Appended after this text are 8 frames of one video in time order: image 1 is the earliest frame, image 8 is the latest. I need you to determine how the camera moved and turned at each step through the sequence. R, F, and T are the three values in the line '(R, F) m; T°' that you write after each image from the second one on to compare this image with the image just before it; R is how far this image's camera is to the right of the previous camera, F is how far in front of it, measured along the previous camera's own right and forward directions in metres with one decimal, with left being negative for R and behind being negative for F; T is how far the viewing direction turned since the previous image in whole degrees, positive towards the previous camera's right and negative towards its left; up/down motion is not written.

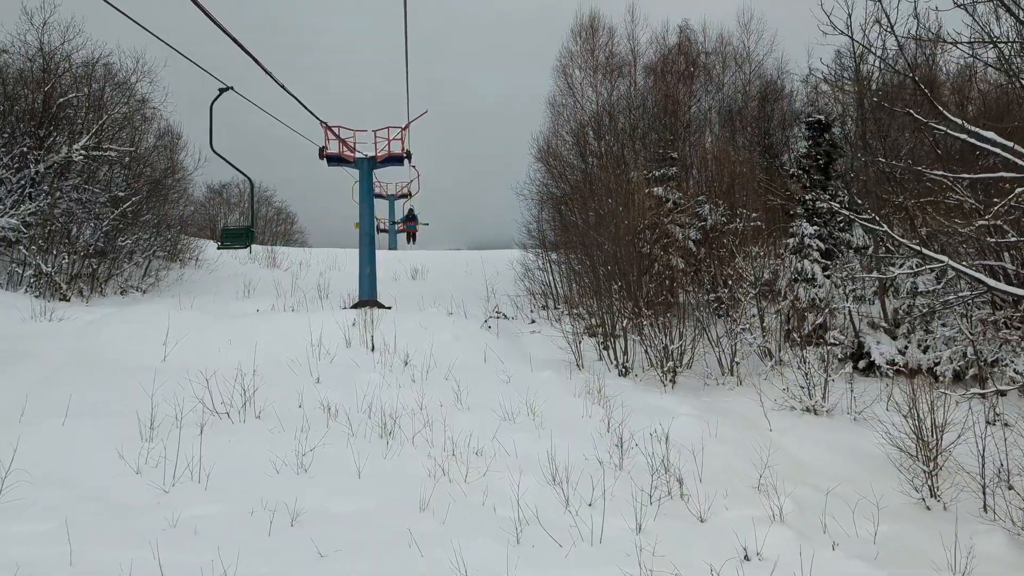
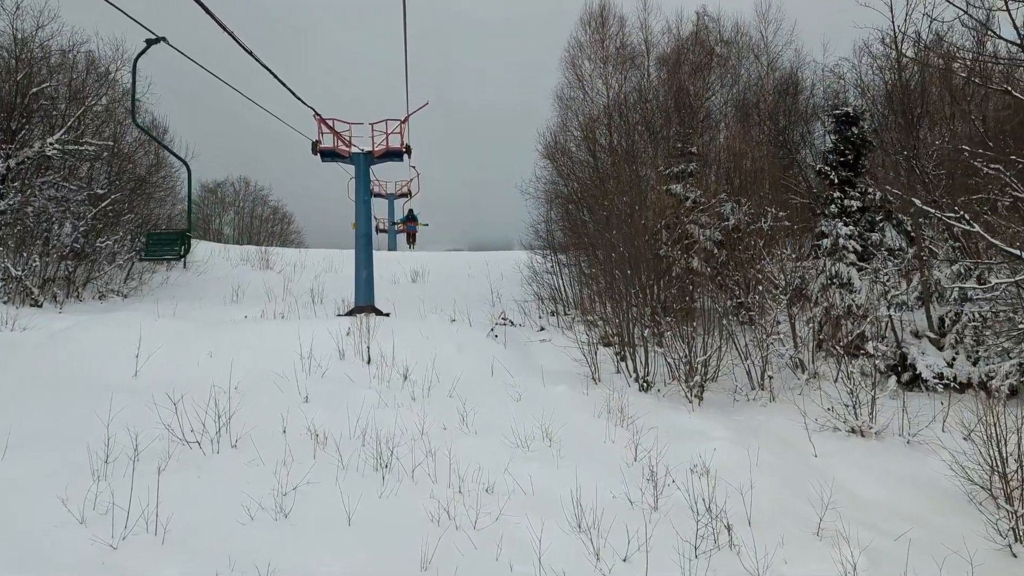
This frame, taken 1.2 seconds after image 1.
(-0.2, +0.8) m; 0°
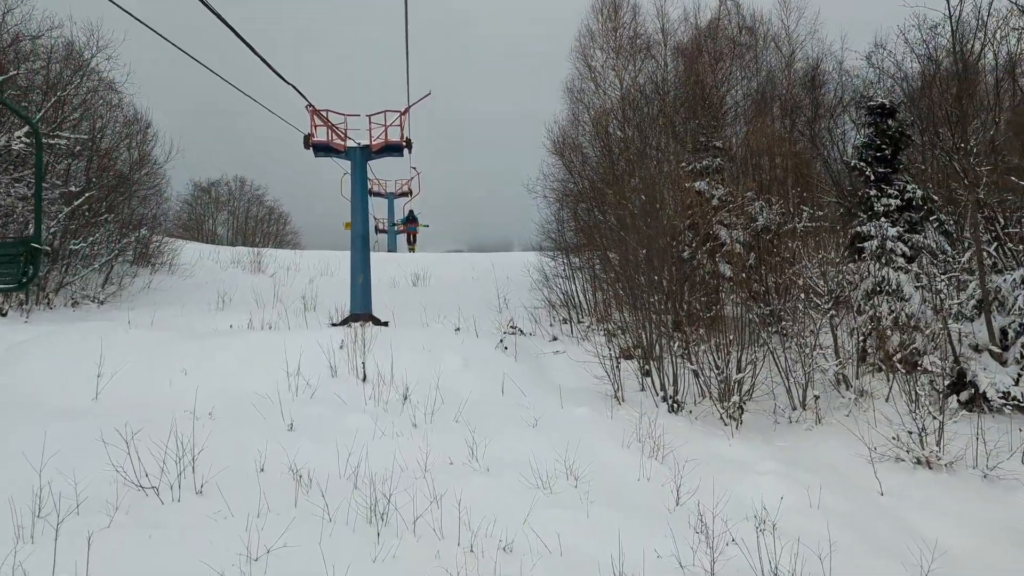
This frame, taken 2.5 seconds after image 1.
(-0.2, +0.9) m; 0°
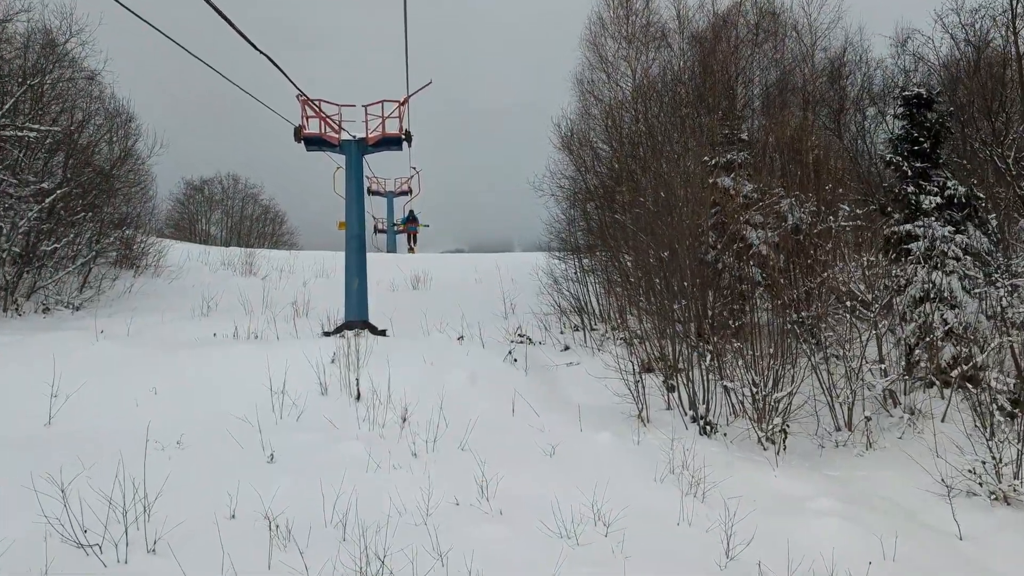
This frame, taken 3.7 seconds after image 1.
(-0.1, +0.8) m; 0°
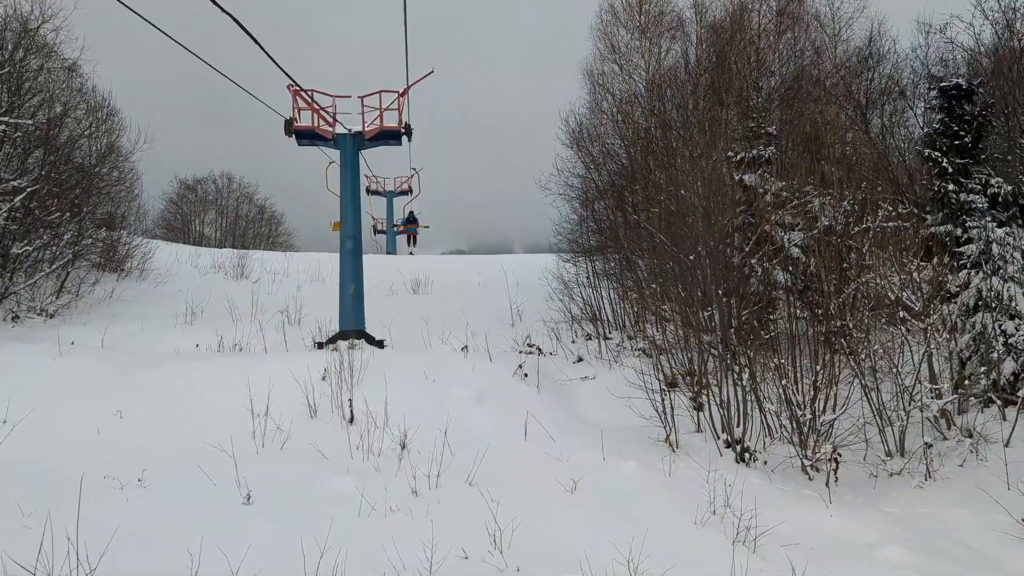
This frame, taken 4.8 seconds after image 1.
(-0.1, +0.7) m; 0°
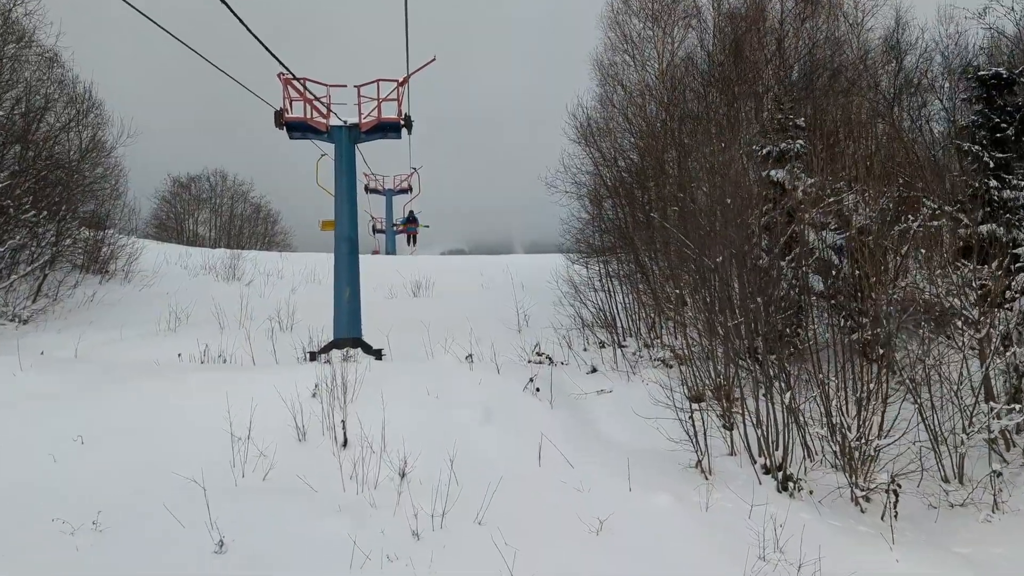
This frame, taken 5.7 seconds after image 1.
(-0.1, +0.6) m; 0°
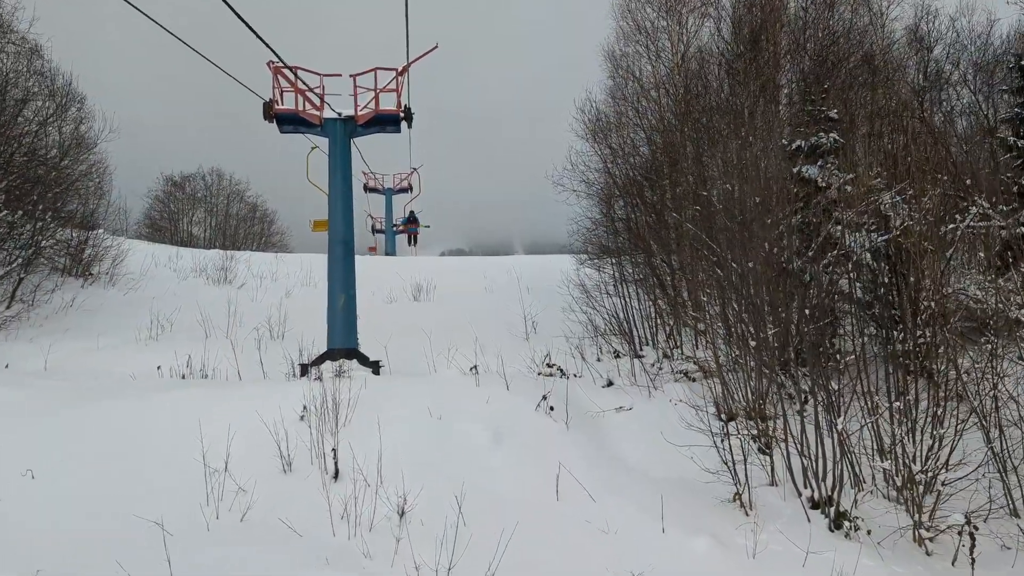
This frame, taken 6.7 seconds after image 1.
(-0.1, +0.6) m; 0°
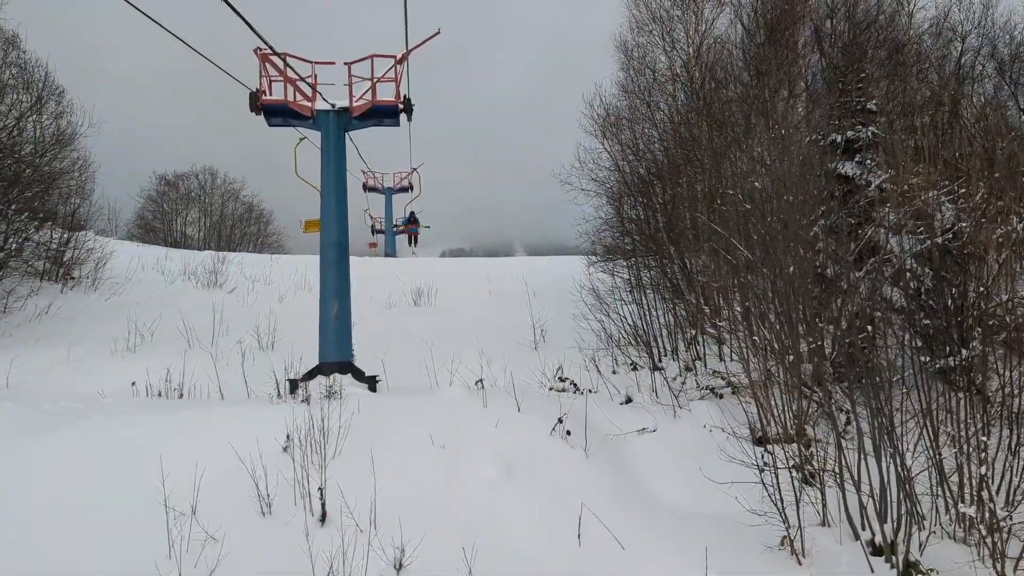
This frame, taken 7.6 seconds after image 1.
(-0.1, +0.6) m; 0°
